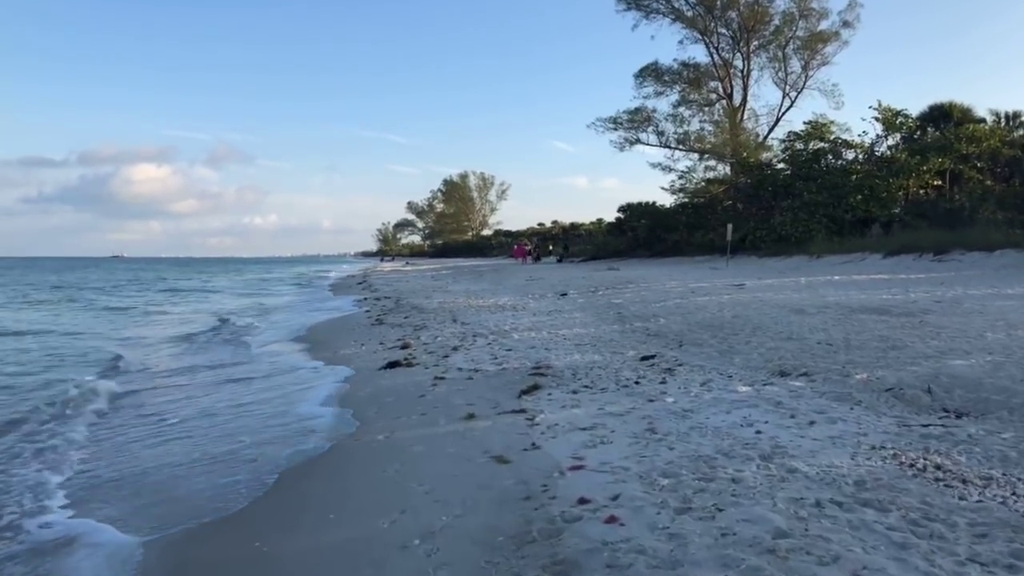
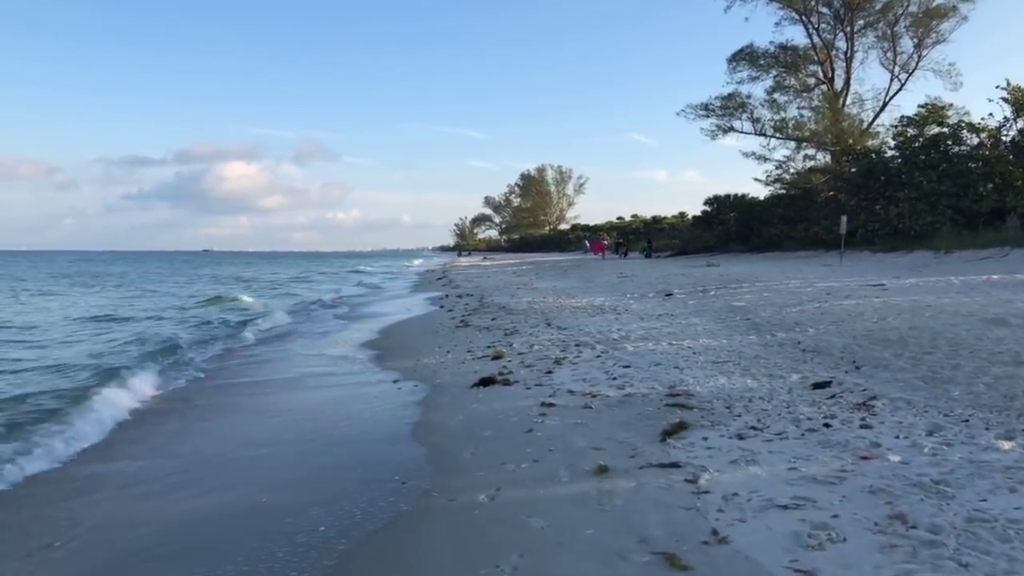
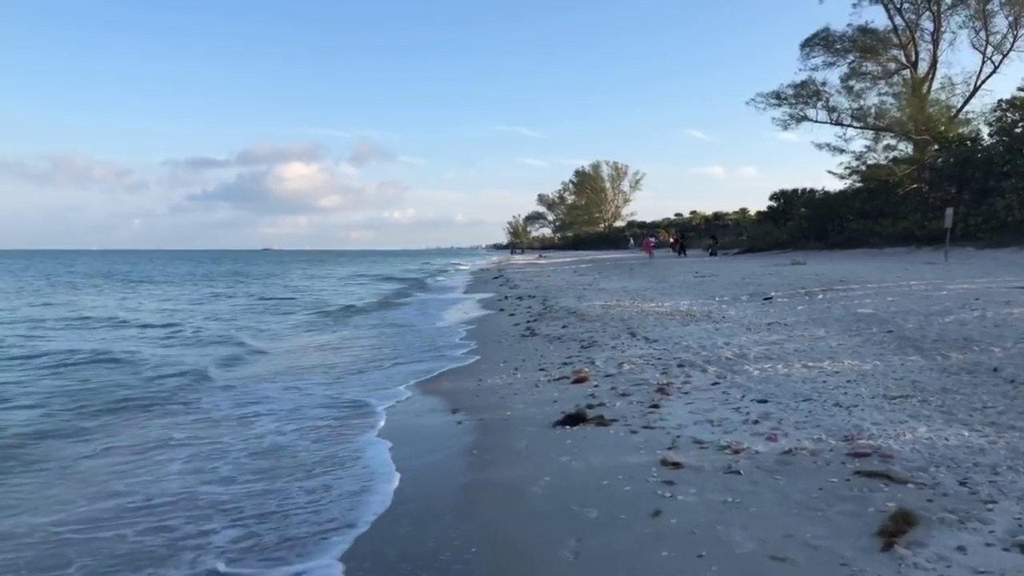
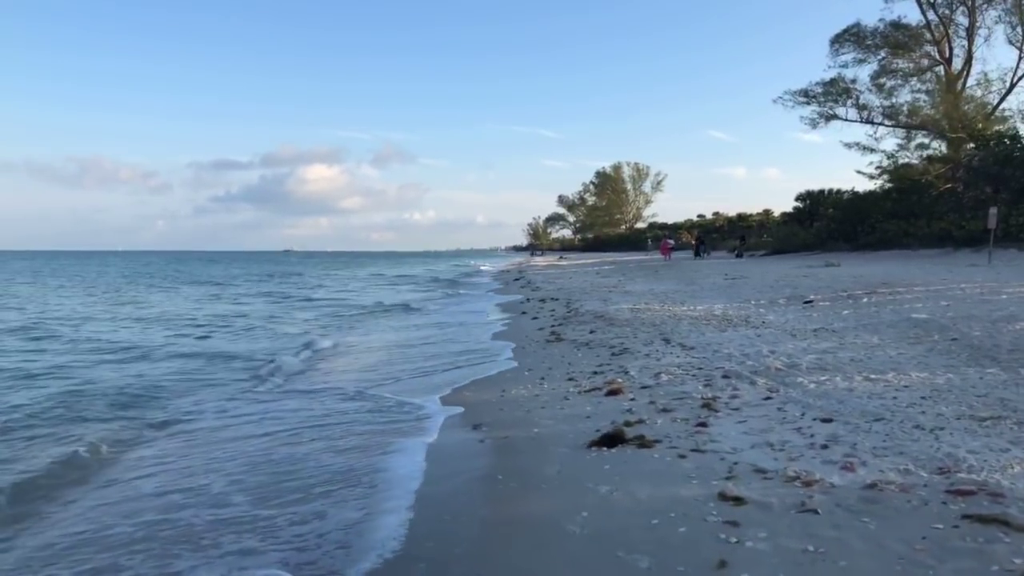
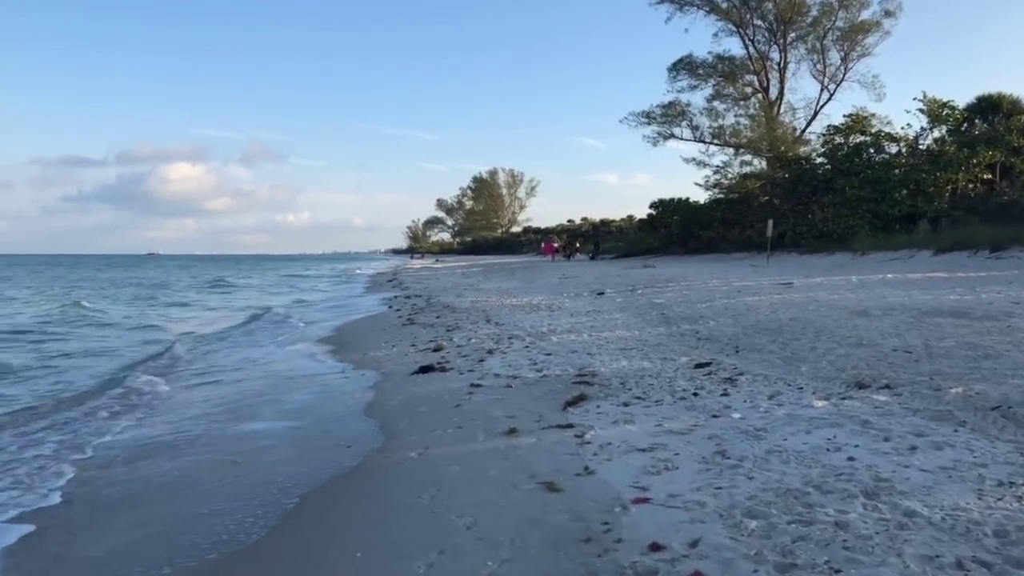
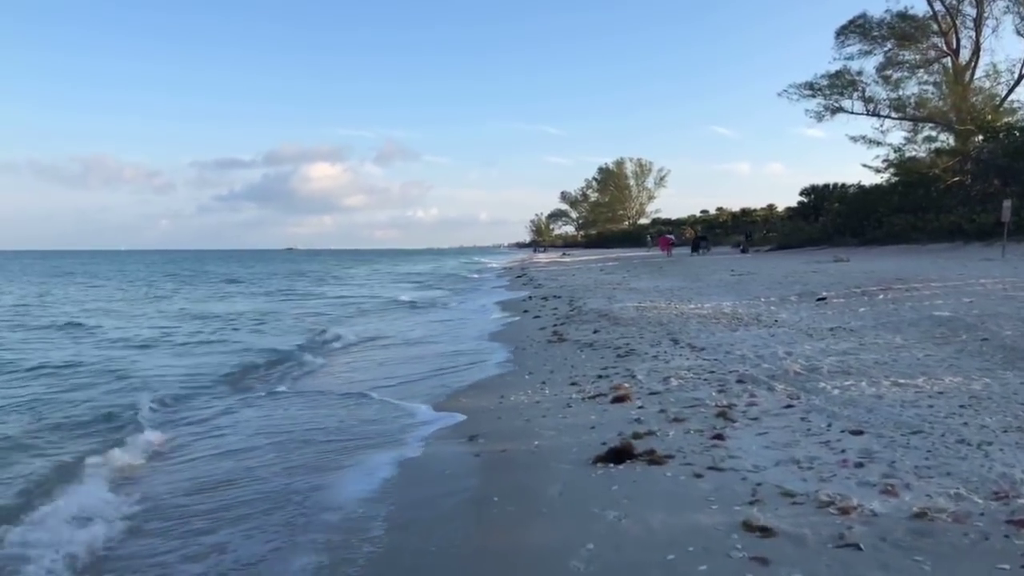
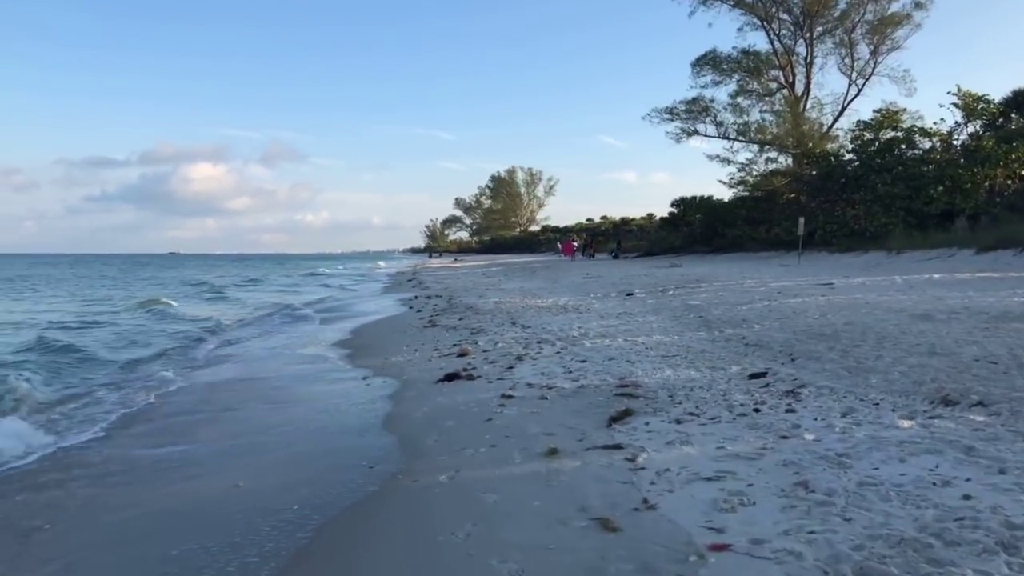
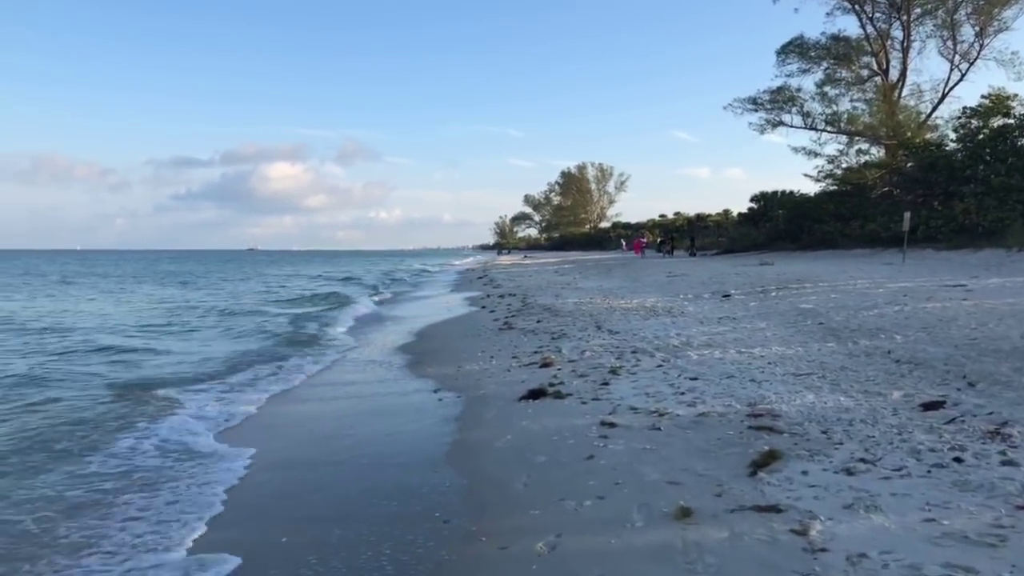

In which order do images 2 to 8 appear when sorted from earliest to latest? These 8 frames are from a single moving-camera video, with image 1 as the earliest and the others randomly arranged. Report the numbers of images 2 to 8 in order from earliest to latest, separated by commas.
5, 7, 2, 8, 3, 4, 6
